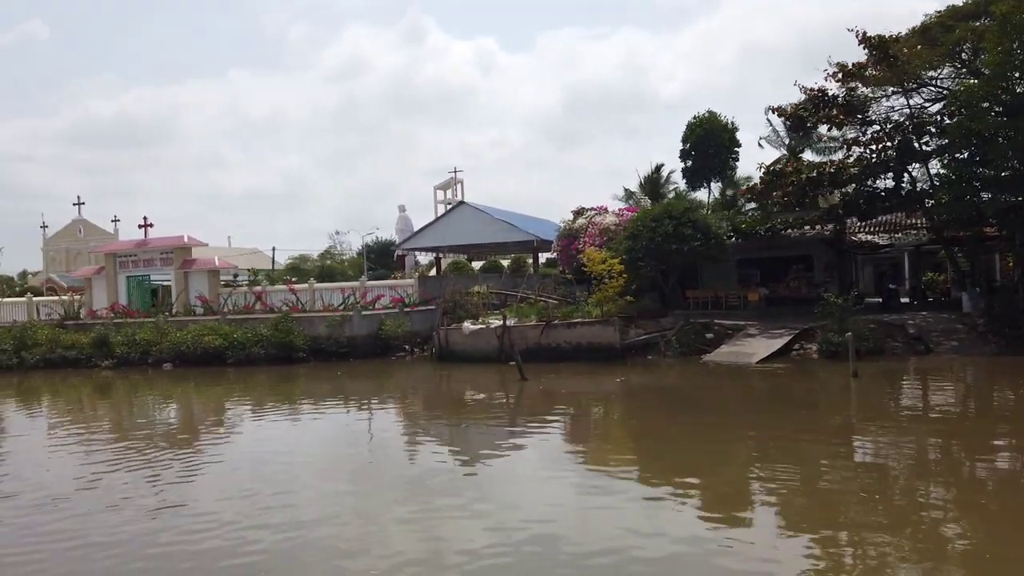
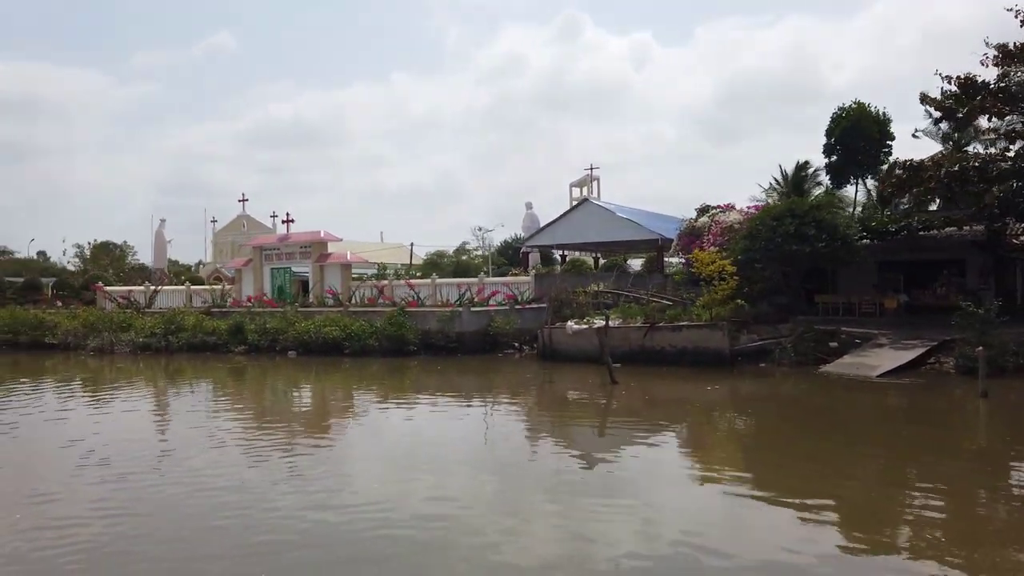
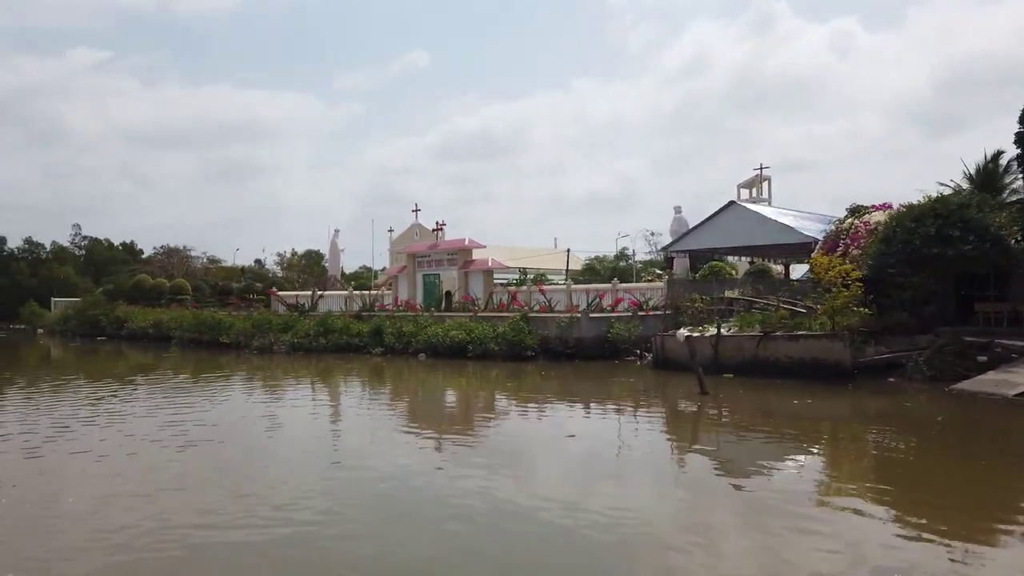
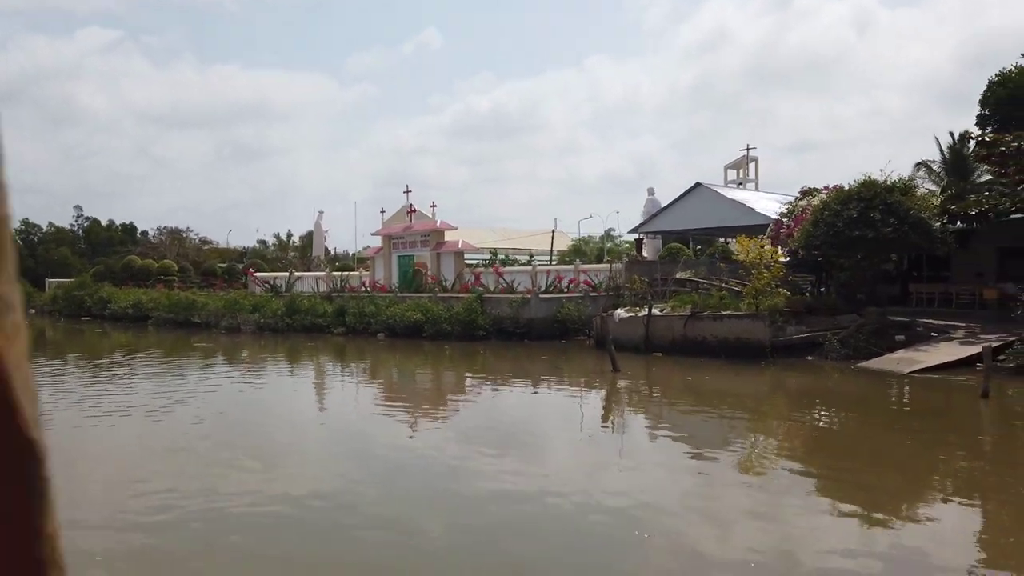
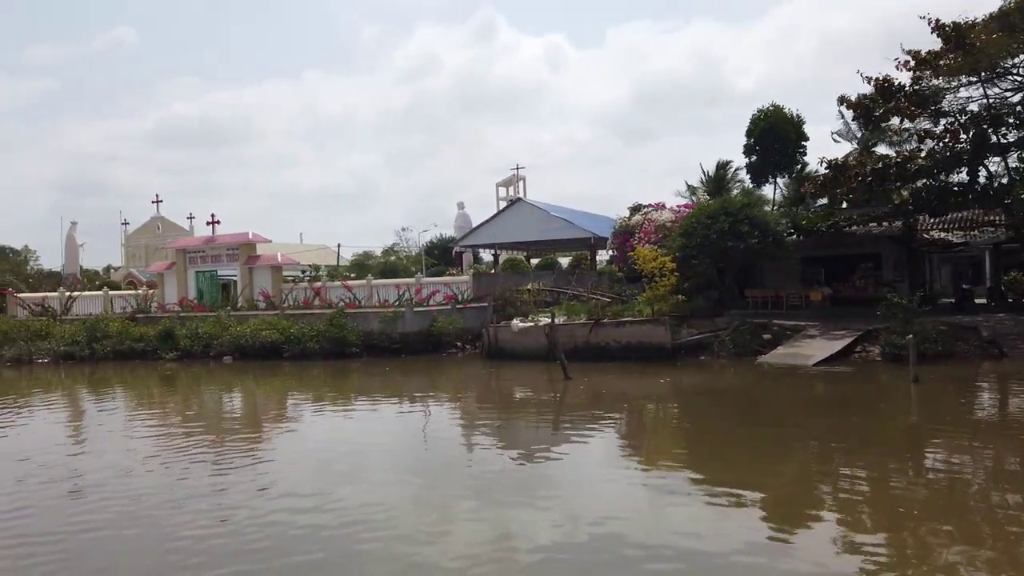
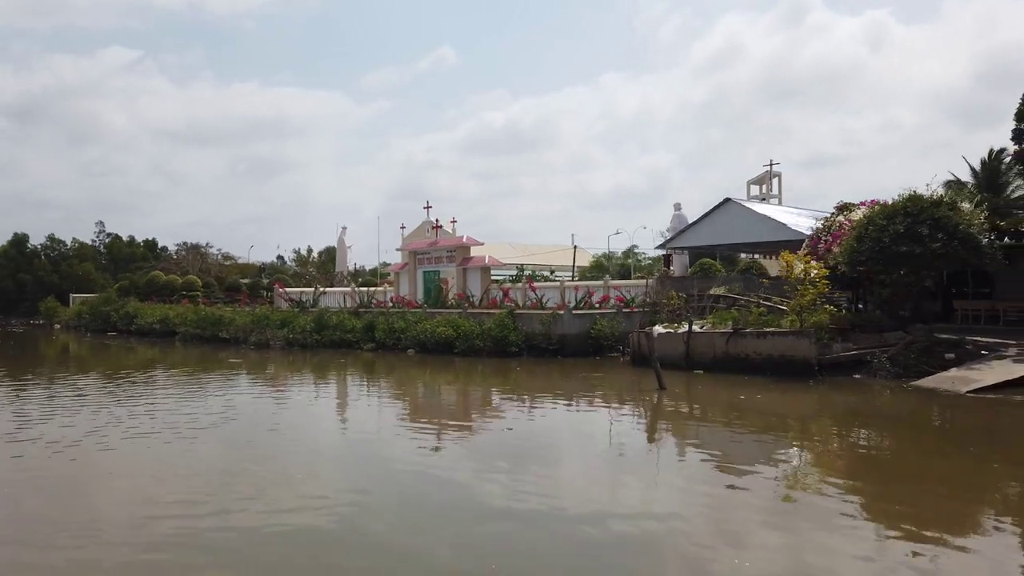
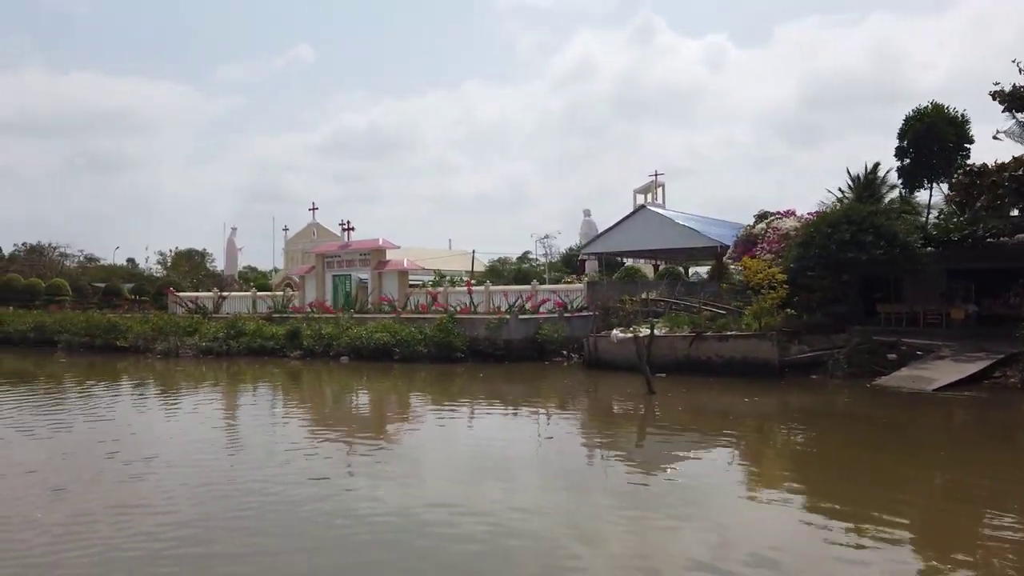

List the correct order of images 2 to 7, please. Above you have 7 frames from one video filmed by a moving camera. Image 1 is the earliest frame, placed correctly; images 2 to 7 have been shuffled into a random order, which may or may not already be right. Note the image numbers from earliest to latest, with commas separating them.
5, 2, 7, 3, 6, 4
